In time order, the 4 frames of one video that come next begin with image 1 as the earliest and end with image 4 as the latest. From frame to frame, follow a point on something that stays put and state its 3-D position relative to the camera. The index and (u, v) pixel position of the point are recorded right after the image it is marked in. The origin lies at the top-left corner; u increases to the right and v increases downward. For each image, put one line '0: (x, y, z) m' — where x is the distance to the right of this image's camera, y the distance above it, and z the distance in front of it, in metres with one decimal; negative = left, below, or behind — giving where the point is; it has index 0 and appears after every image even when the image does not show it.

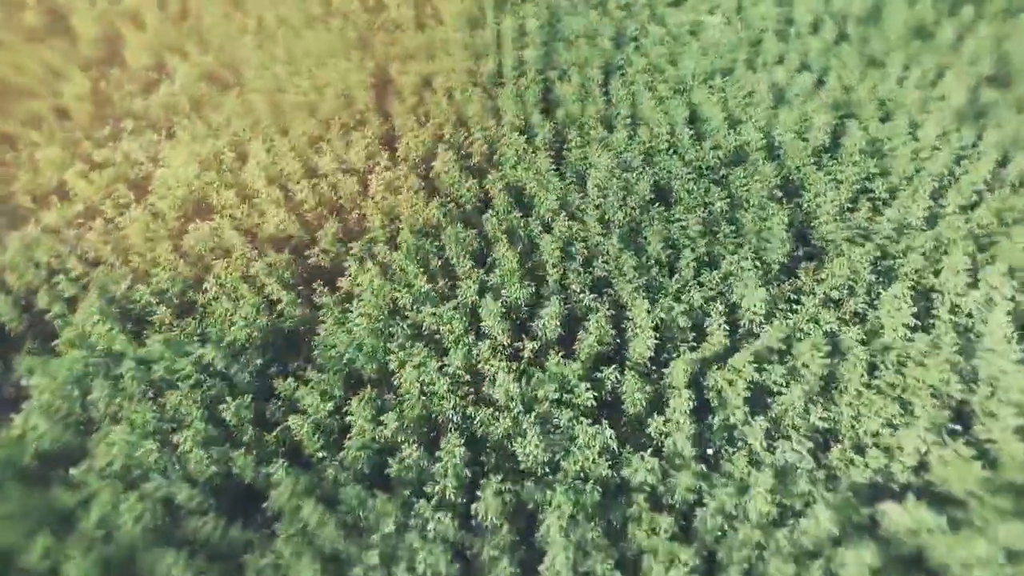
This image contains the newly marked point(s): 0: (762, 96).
0: (+2.4, +1.9, +13.5) m
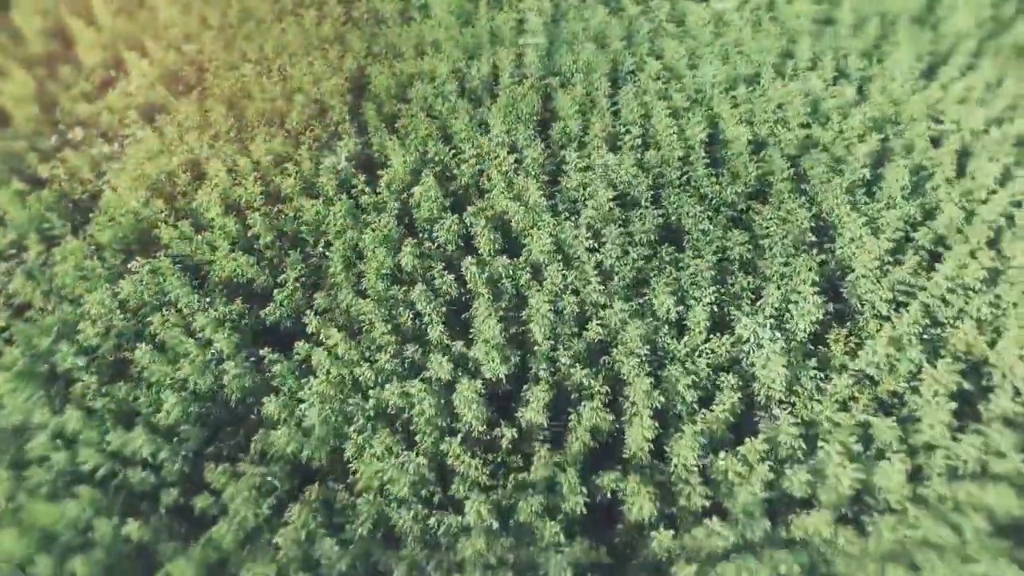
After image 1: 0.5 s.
0: (+2.3, +1.5, +11.7) m
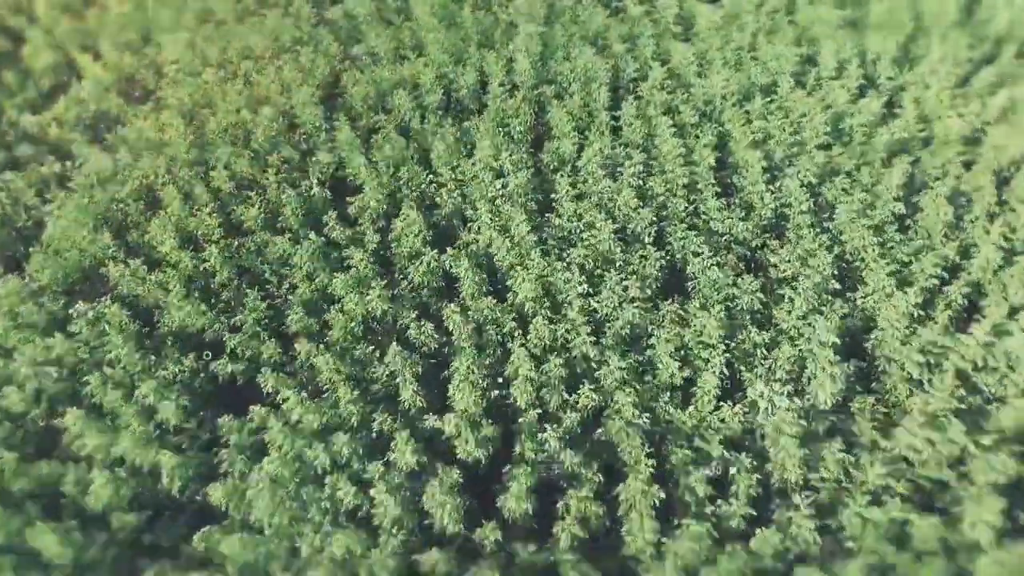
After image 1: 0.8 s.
0: (+2.2, +1.2, +10.5) m
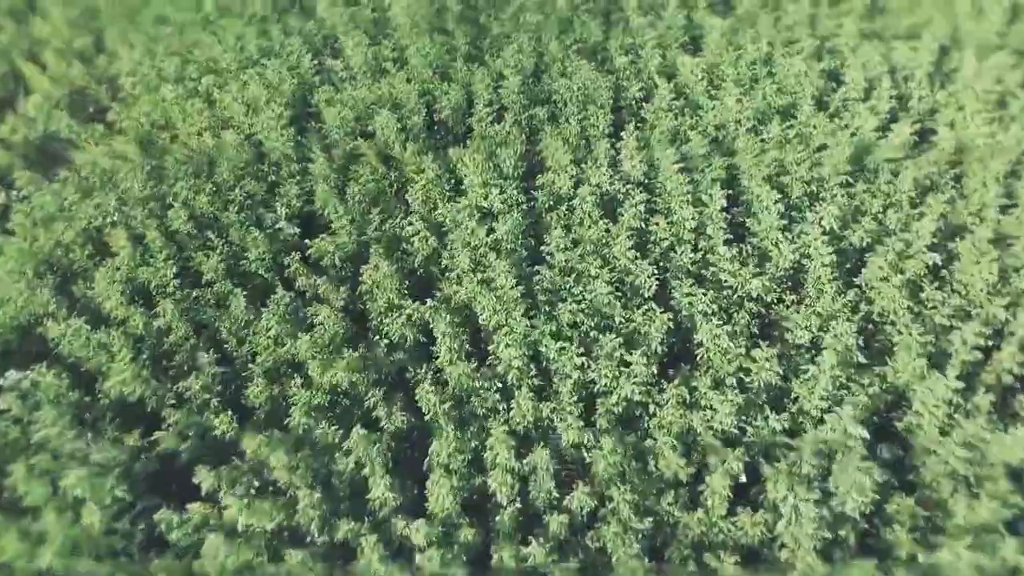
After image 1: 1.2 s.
0: (+2.1, +0.8, +9.3) m
